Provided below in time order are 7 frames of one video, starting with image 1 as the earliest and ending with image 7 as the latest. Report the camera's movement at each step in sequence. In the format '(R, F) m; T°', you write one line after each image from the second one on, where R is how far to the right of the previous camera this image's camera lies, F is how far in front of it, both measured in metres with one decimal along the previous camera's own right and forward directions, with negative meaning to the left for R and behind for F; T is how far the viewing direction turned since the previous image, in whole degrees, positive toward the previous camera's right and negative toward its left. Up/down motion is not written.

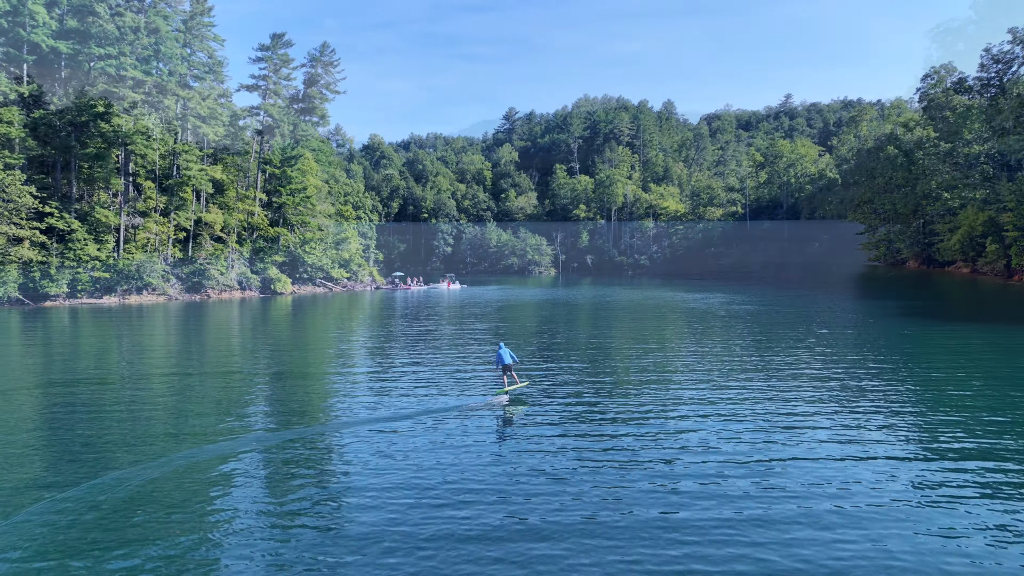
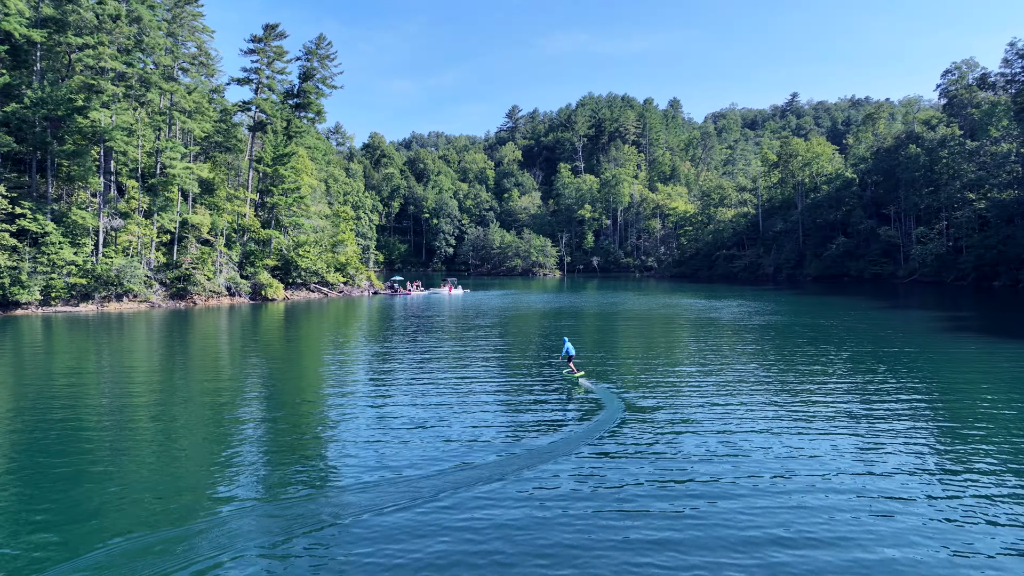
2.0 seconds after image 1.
(-0.3, +2.9) m; 0°
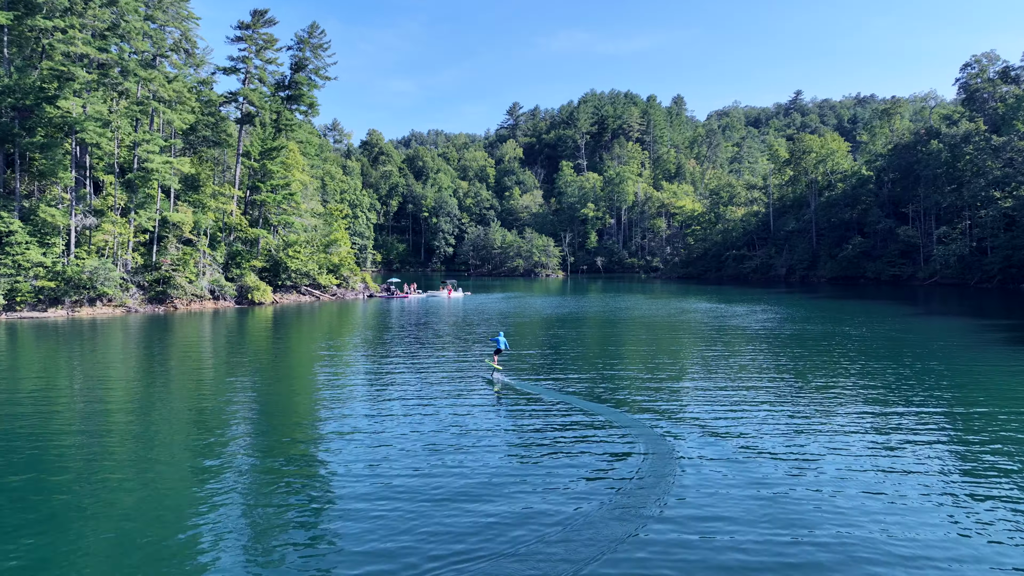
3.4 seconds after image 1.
(-0.4, +2.9) m; 0°
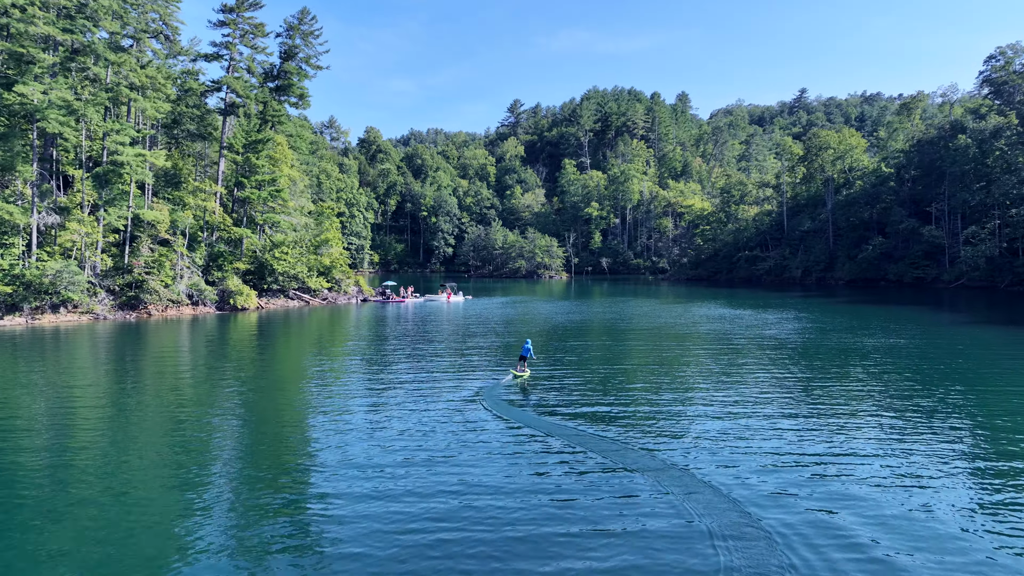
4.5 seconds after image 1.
(-0.4, +3.4) m; 0°
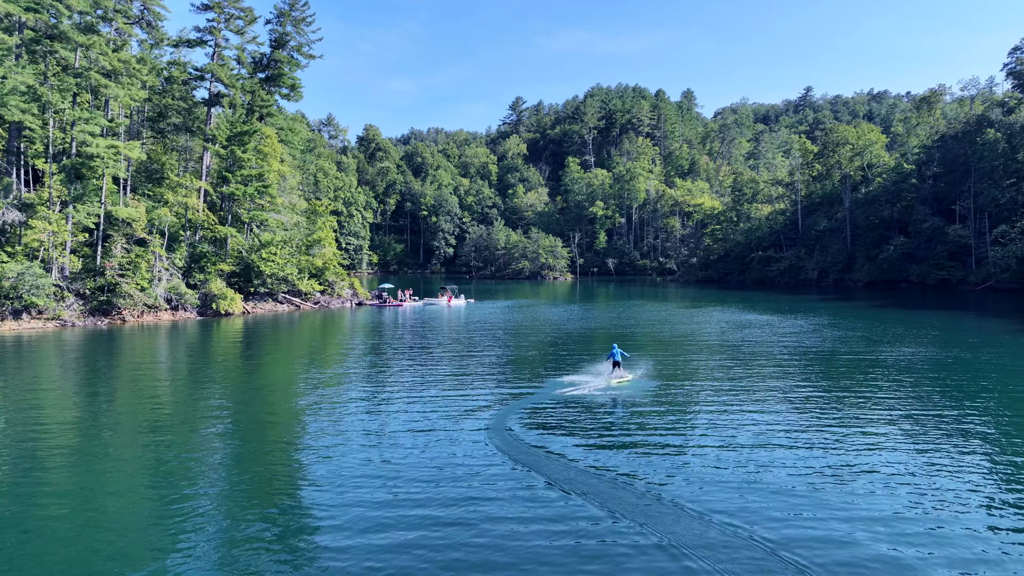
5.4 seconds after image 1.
(-0.4, +3.0) m; 0°
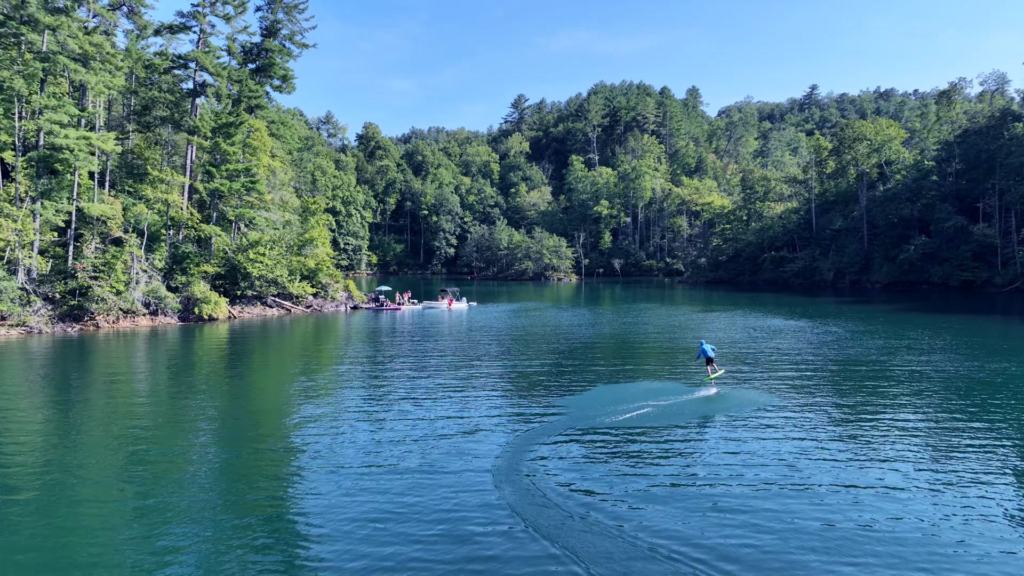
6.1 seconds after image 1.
(-0.3, +2.6) m; 0°
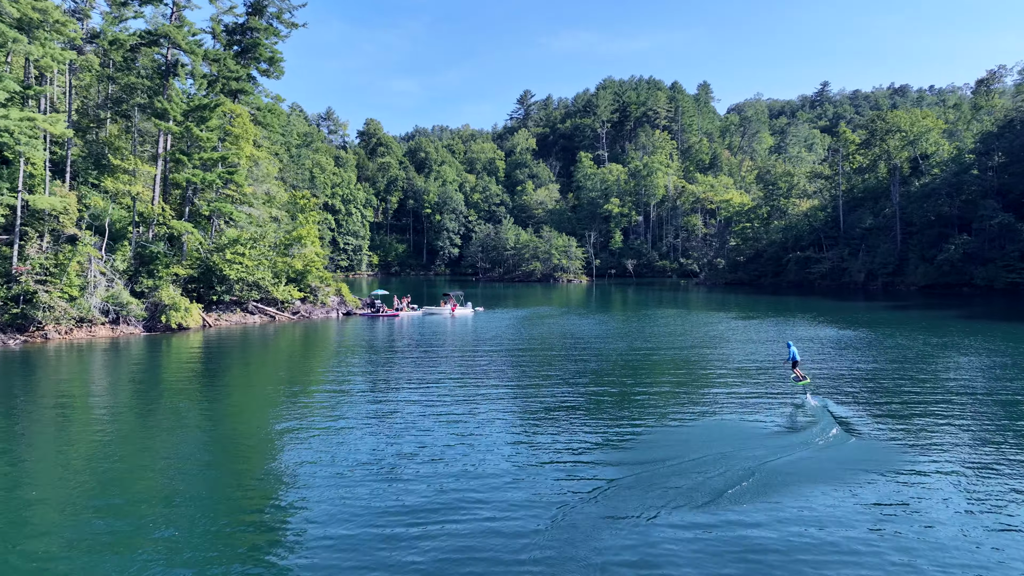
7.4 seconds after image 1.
(-0.5, +4.2) m; 0°
